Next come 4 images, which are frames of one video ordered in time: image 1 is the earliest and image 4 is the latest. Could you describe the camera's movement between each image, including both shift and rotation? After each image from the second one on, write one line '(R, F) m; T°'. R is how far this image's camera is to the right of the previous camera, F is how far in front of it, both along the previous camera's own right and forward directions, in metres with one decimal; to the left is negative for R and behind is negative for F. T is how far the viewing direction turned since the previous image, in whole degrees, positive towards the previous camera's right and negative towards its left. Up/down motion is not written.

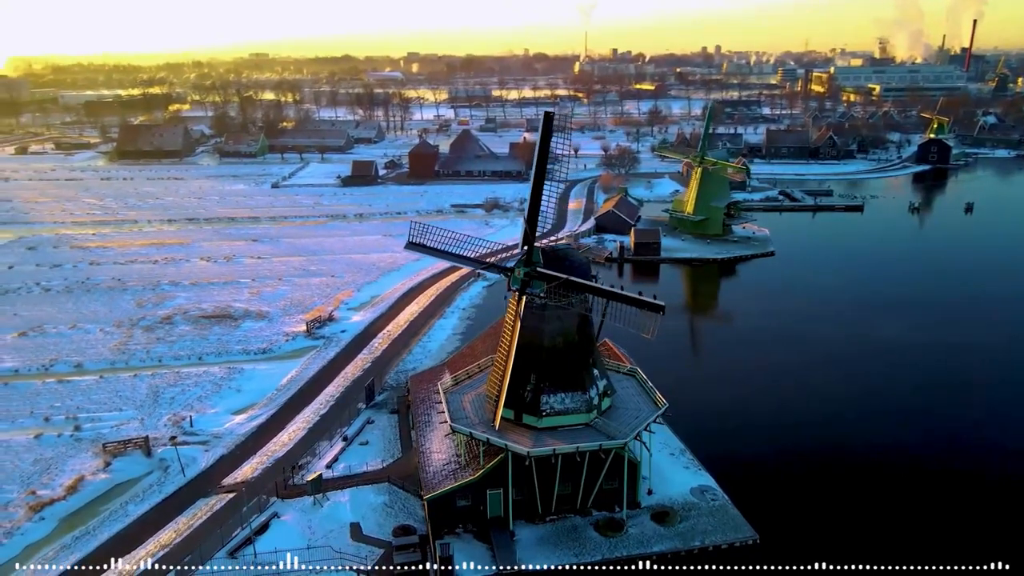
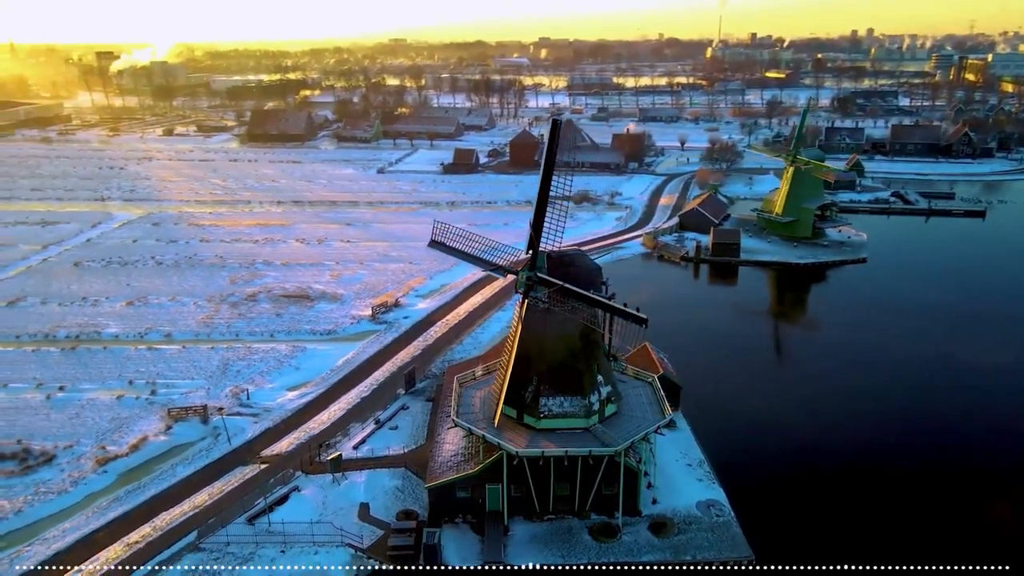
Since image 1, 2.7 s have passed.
(+1.0, 0.0) m; -9°
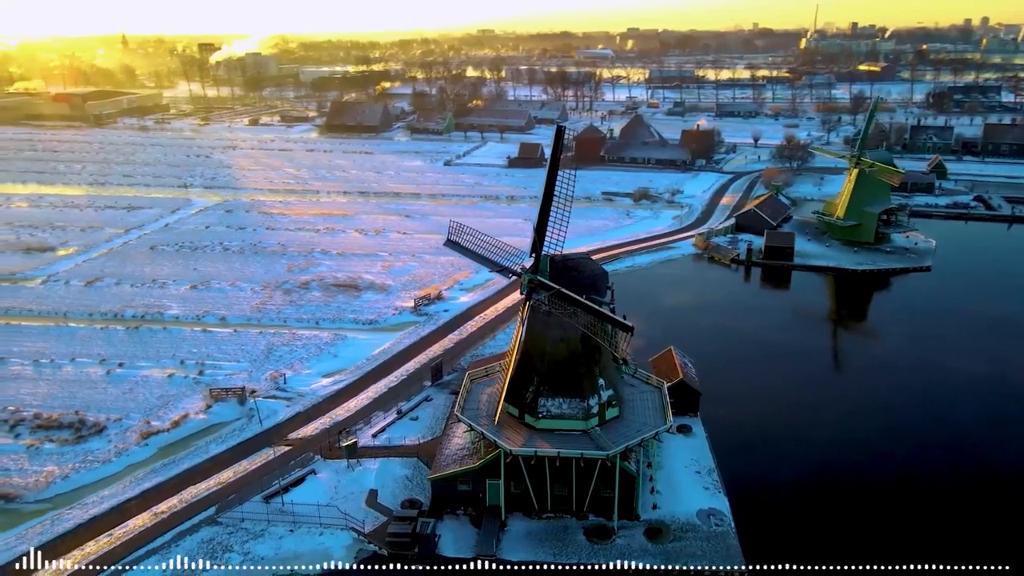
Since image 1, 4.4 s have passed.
(+0.7, -0.1) m; -6°
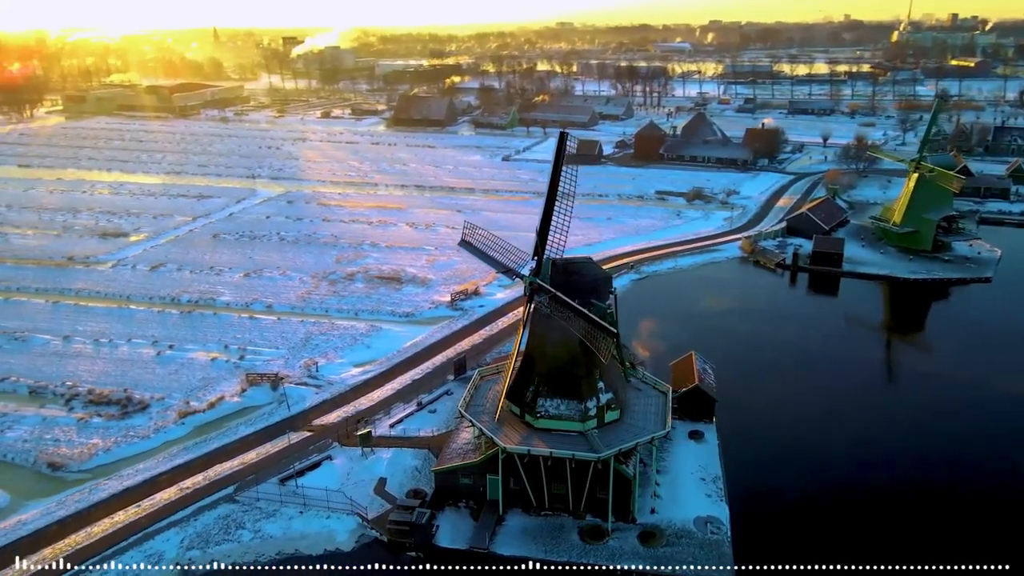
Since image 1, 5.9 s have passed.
(+0.6, -0.2) m; -5°
